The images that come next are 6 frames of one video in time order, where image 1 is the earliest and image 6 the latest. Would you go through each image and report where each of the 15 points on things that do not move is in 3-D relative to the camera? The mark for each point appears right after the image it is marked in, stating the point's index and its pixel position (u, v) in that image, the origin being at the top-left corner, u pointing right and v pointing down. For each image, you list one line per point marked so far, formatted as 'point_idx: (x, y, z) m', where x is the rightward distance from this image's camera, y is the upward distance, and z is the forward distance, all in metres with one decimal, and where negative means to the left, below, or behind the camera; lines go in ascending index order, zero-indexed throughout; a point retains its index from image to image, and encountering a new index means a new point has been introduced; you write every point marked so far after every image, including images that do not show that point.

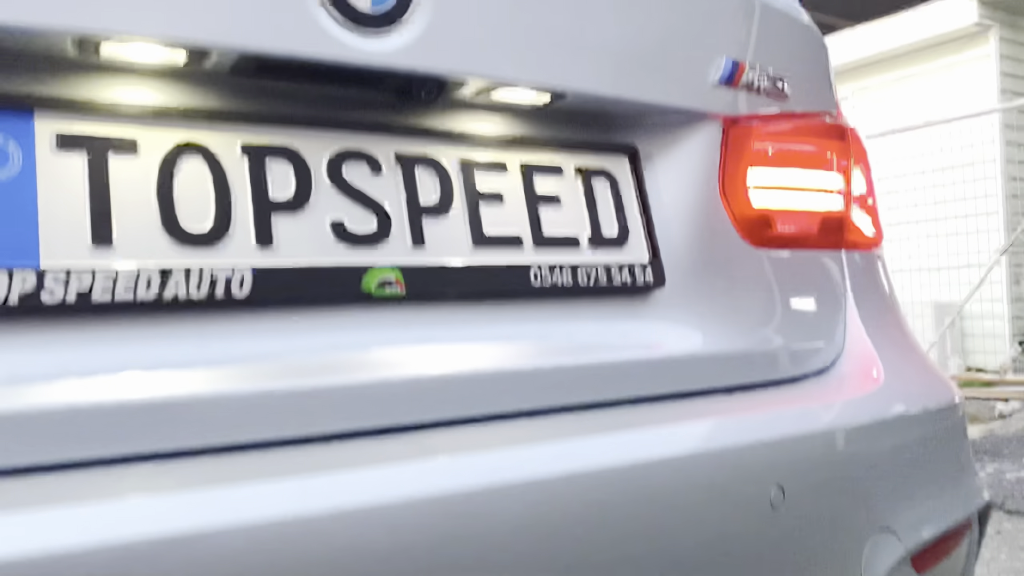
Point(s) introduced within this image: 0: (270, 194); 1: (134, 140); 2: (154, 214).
0: (-0.3, +0.1, +1.0) m
1: (-0.4, +0.2, +0.9) m
2: (-0.4, +0.1, +0.9) m
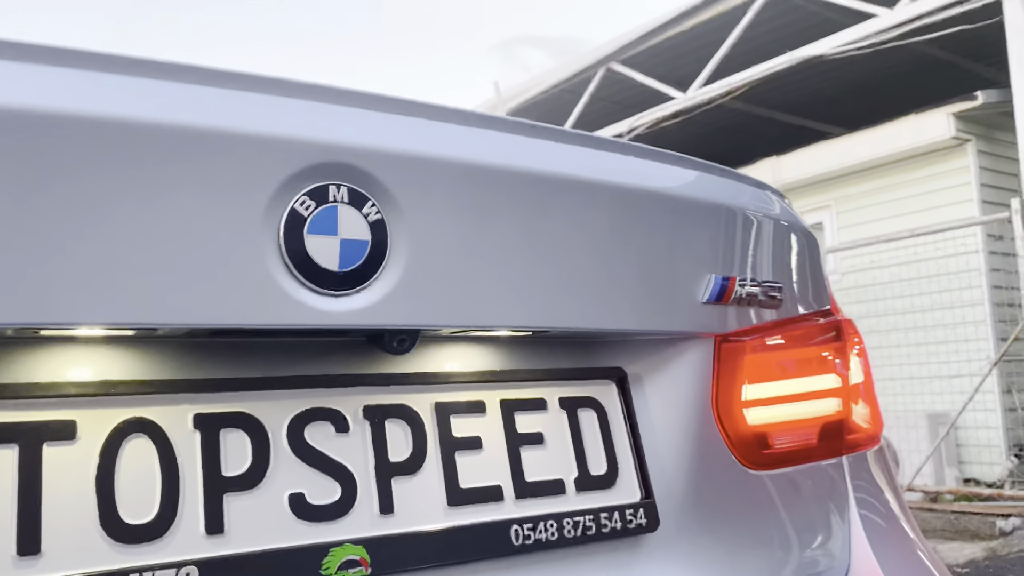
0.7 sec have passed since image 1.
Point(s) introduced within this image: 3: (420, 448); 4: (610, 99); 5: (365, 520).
0: (-0.3, -0.2, +0.9) m
1: (-0.4, -0.1, +0.8) m
2: (-0.4, -0.2, +0.8) m
3: (-0.1, -0.2, +1.0) m
4: (+1.4, +2.7, +11.9) m
5: (-0.2, -0.3, +0.9) m
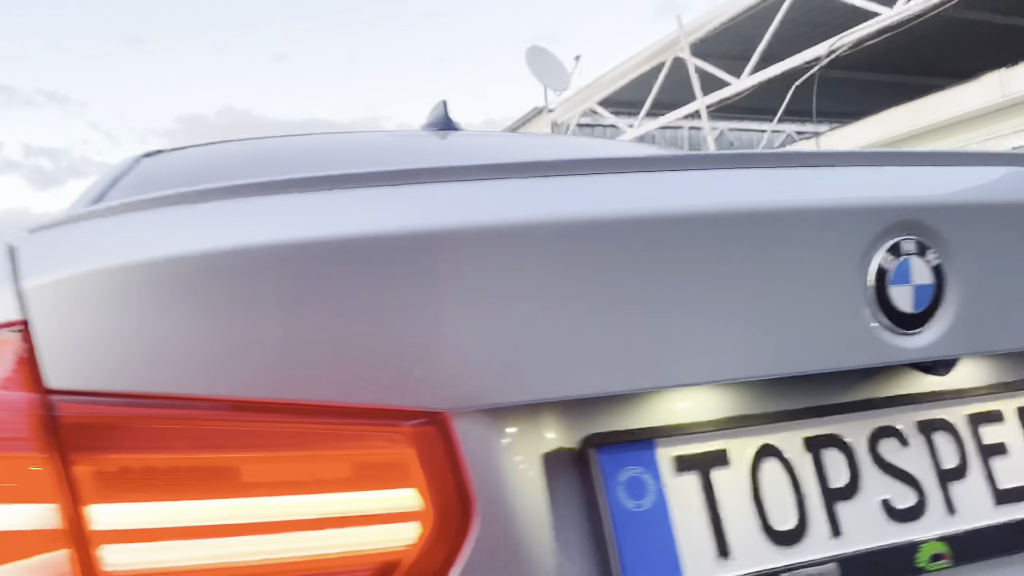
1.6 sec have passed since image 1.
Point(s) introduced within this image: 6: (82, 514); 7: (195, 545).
0: (+0.4, -0.2, +1.1) m
1: (+0.3, -0.2, +1.0) m
2: (+0.3, -0.3, +1.0) m
3: (+0.6, -0.2, +1.2) m
4: (+3.9, +3.6, +11.4) m
5: (+0.6, -0.3, +1.1) m
6: (-0.4, -0.2, +0.8) m
7: (-0.3, -0.3, +0.8) m
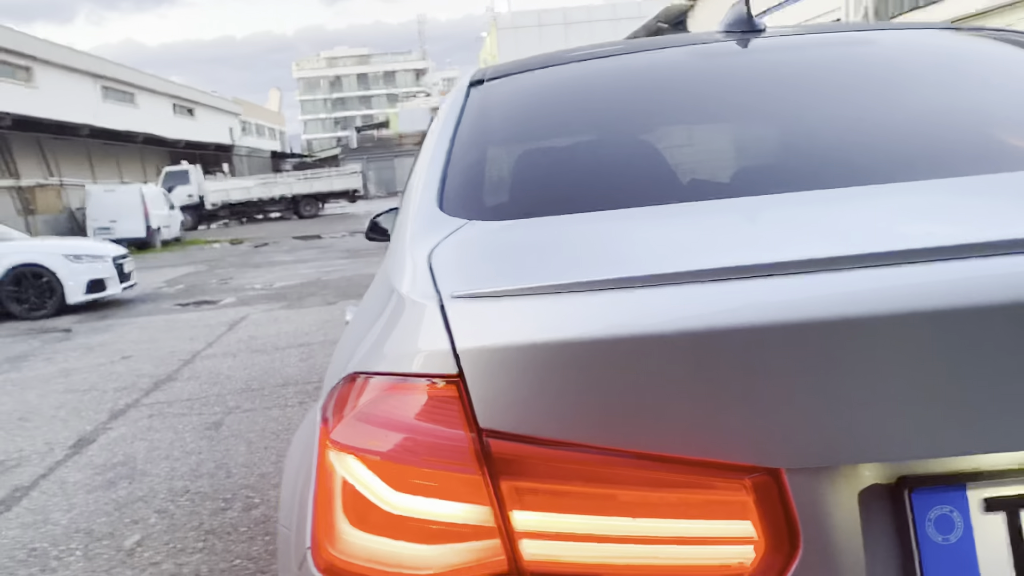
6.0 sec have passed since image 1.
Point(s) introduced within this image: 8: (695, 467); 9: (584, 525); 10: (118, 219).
0: (+0.9, -0.3, +1.1) m
1: (+0.7, -0.3, +1.2) m
2: (+0.7, -0.4, +1.1) m
3: (+1.1, -0.3, +1.2) m
4: (+7.2, +5.5, +8.8) m
5: (+1.0, -0.4, +1.1) m
6: (0.0, -0.3, +1.2) m
7: (+0.1, -0.4, +1.2) m
8: (+0.2, -0.2, +1.2) m
9: (+0.1, -0.3, +1.2) m
10: (-9.2, +1.6, +20.1) m
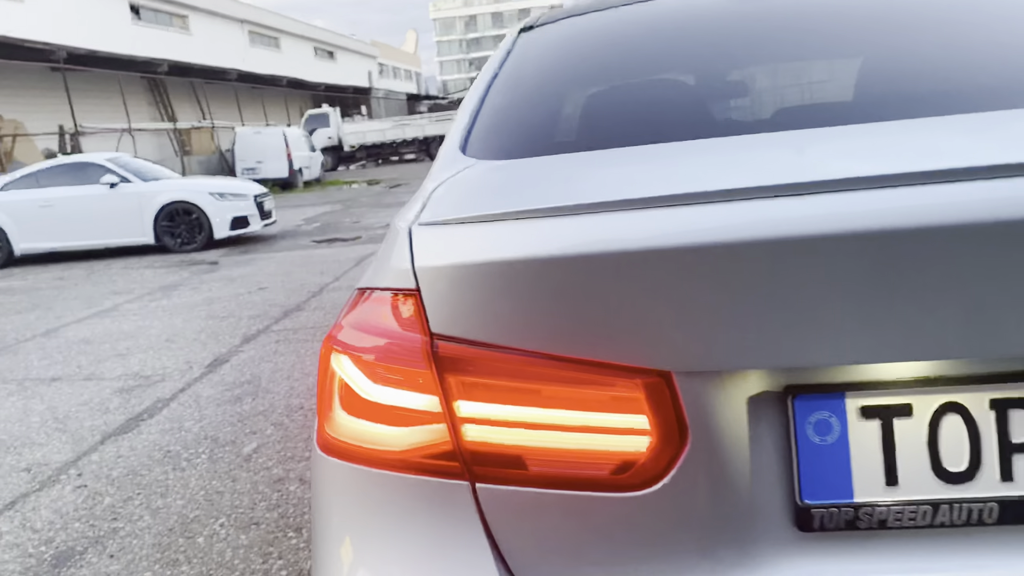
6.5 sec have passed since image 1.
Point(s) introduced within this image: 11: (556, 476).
0: (+0.7, -0.2, +1.3) m
1: (+0.6, -0.2, +1.3) m
2: (+0.6, -0.3, +1.3) m
3: (+1.0, -0.2, +1.2) m
4: (+8.3, +5.9, +7.4) m
5: (+0.9, -0.3, +1.2) m
6: (-0.1, -0.2, +1.4) m
7: (0.0, -0.2, +1.4) m
8: (+0.1, -0.1, +1.4) m
9: (0.0, -0.2, +1.4) m
10: (-6.2, +3.2, +21.3) m
11: (+0.1, -0.3, +1.4) m
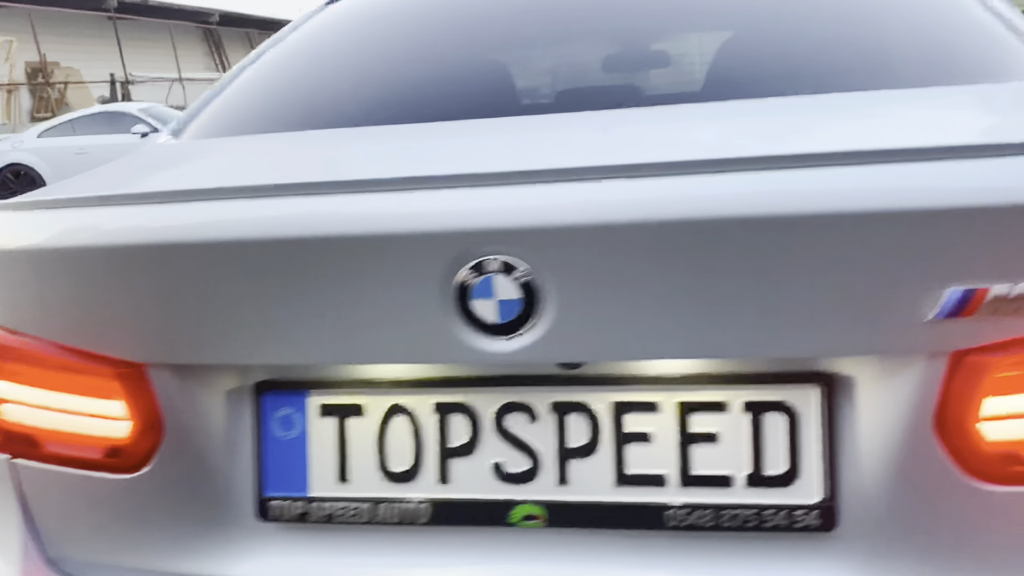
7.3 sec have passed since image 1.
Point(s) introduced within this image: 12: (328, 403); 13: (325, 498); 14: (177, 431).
0: (-0.1, -0.2, +1.3) m
1: (-0.2, -0.2, +1.3) m
2: (-0.2, -0.3, +1.3) m
3: (+0.1, -0.2, +1.3) m
4: (+8.1, +5.9, +6.6) m
5: (+0.1, -0.3, +1.3) m
6: (-0.9, -0.2, +1.5) m
7: (-0.8, -0.2, +1.5) m
8: (-0.7, -0.1, +1.4) m
9: (-0.8, -0.2, +1.5) m
10: (-5.6, +4.4, +21.5) m
11: (-0.8, -0.3, +1.4) m
12: (-0.3, -0.2, +1.3) m
13: (-0.3, -0.3, +1.3) m
14: (-0.5, -0.2, +1.4) m
